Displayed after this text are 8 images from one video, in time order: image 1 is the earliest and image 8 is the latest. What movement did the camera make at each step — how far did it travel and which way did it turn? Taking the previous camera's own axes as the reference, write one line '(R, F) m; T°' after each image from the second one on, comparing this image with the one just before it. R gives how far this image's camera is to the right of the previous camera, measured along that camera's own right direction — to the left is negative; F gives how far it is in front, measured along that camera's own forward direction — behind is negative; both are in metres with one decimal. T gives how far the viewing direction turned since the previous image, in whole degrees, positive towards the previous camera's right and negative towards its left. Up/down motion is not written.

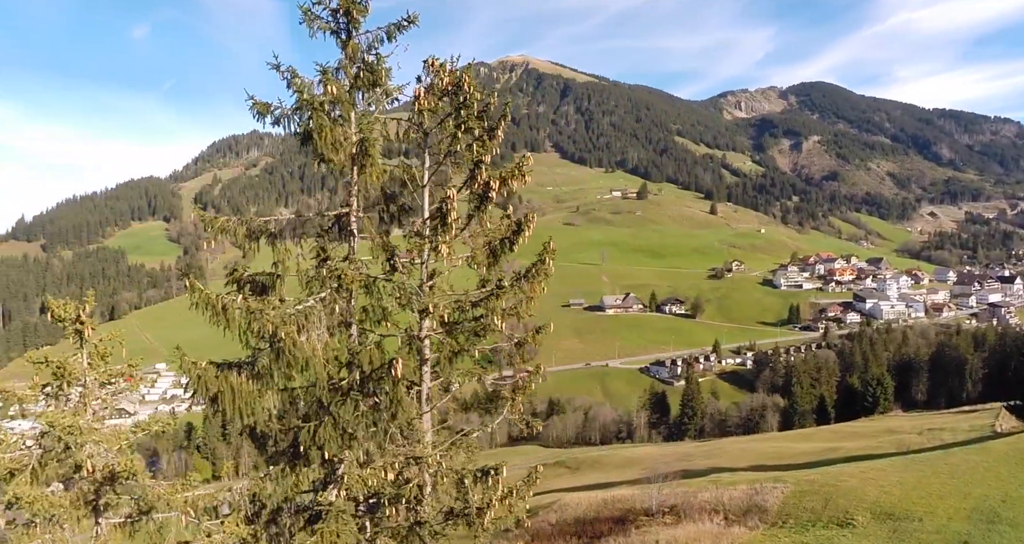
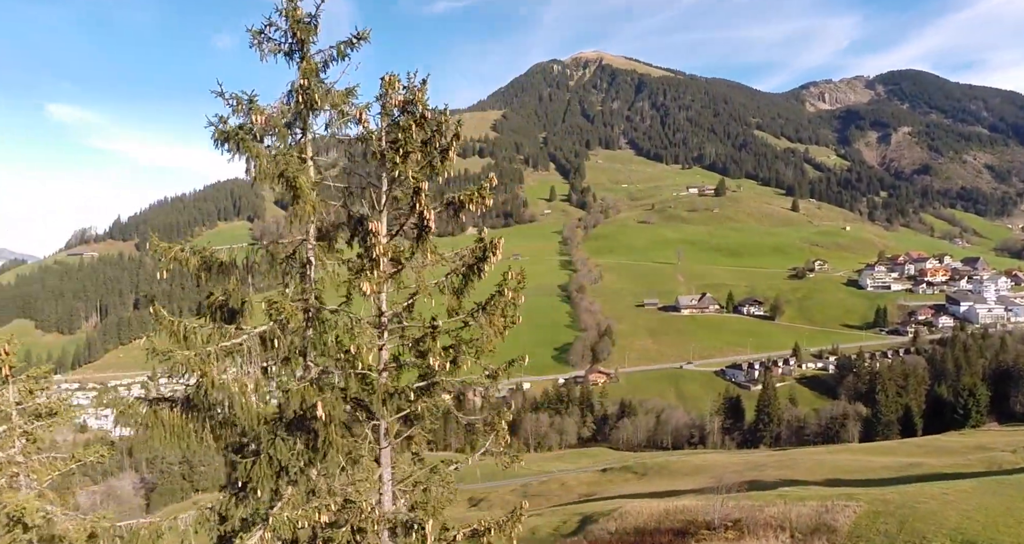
(+2.1, +1.1) m; -7°
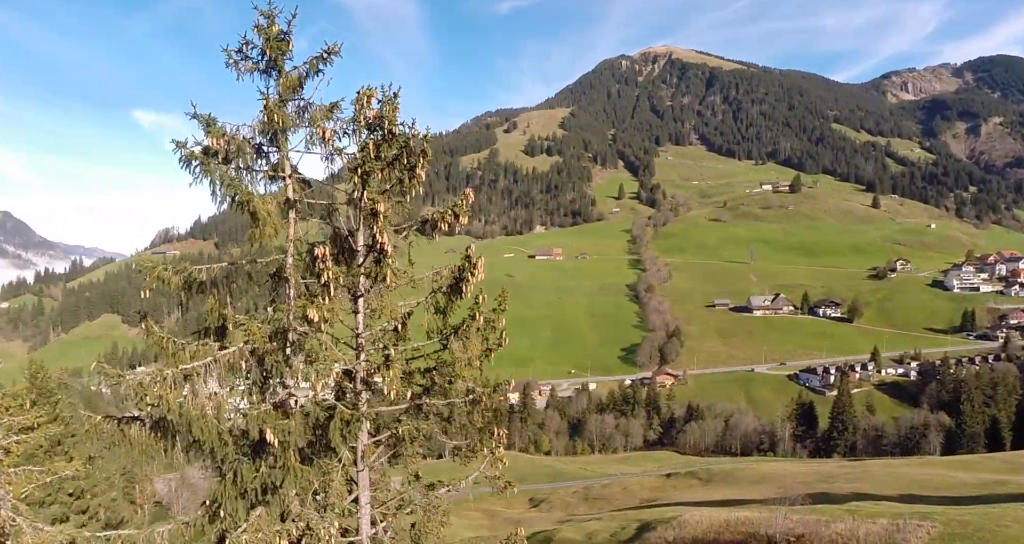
(+1.6, +0.9) m; -6°
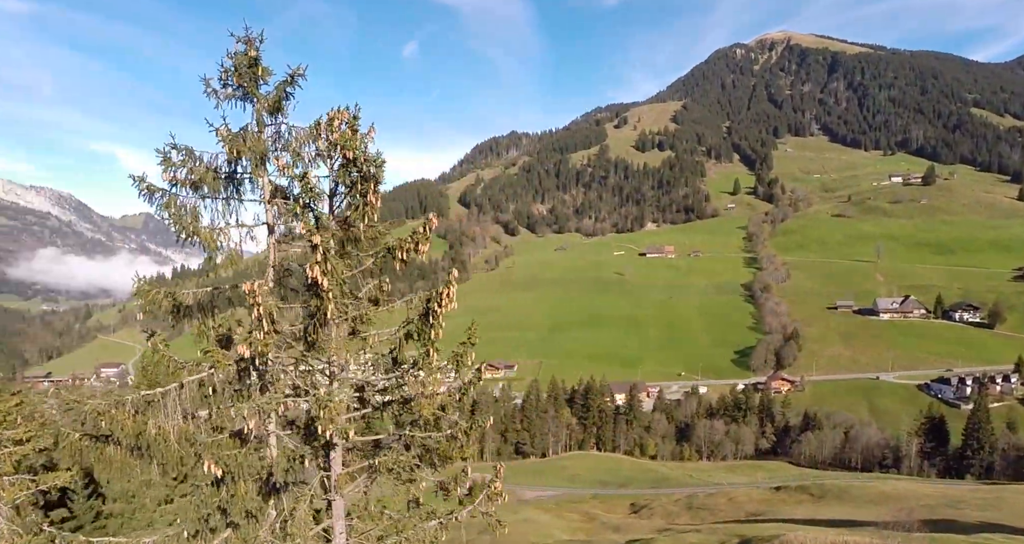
(+2.4, +1.6) m; -9°
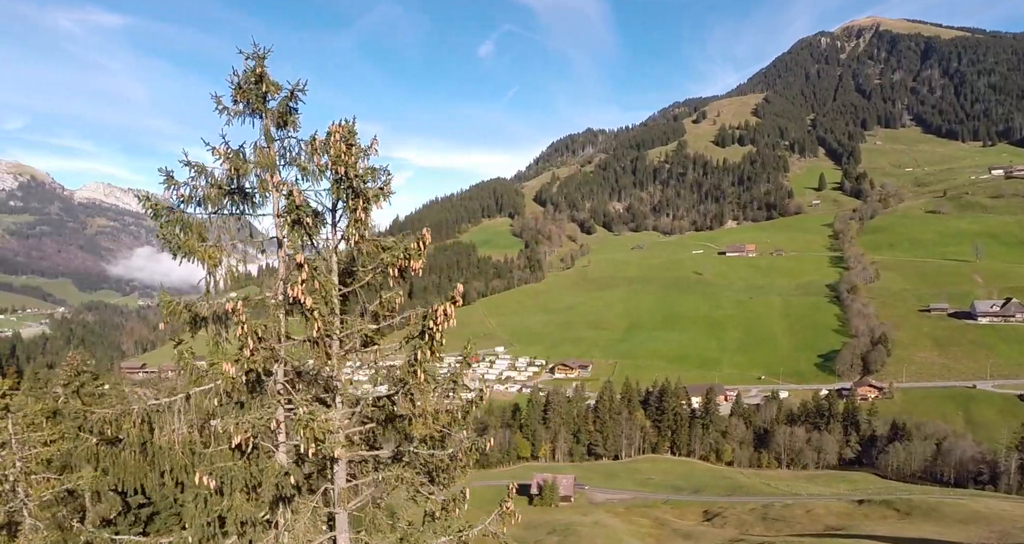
(+1.8, +1.1) m; -6°
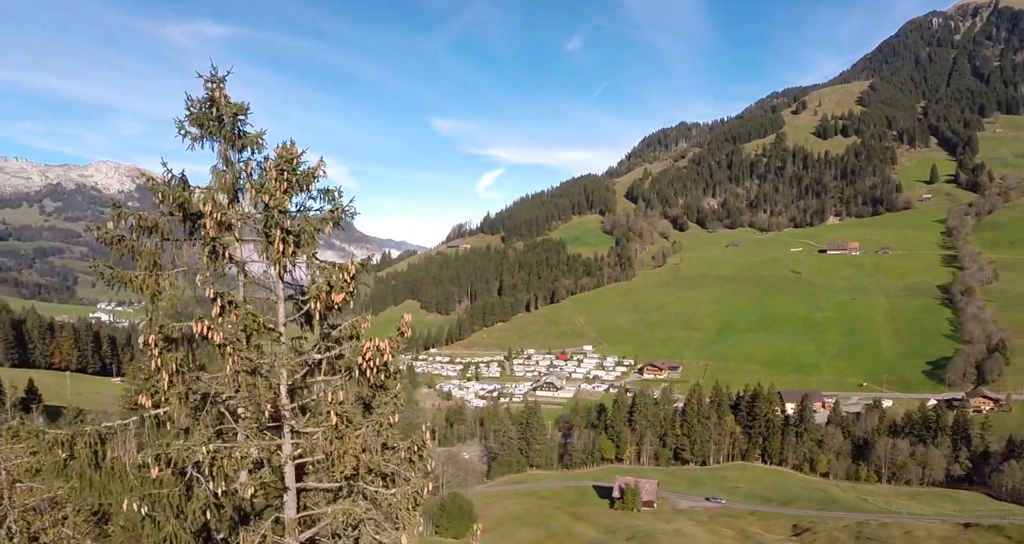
(+2.8, +1.8) m; -8°
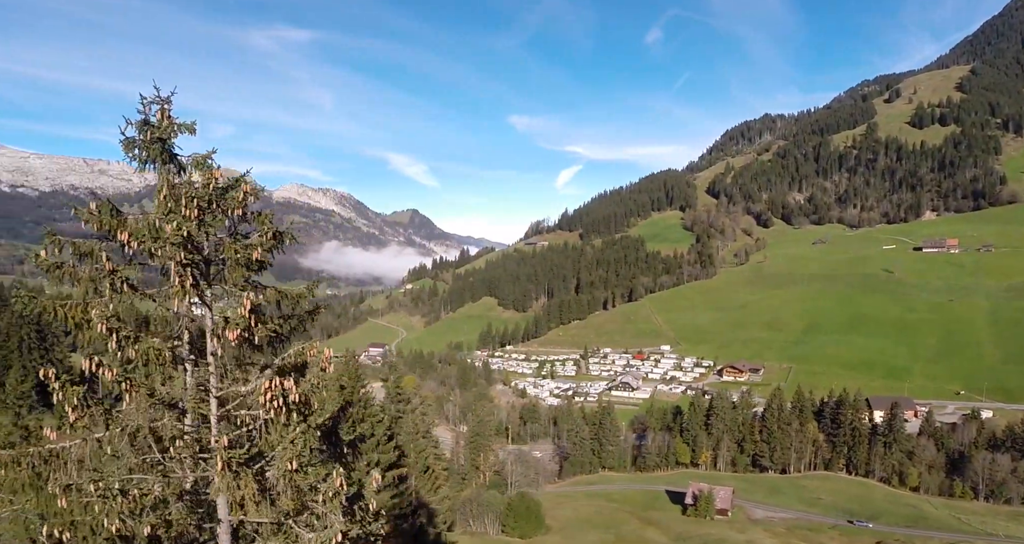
(+2.7, +1.6) m; -7°
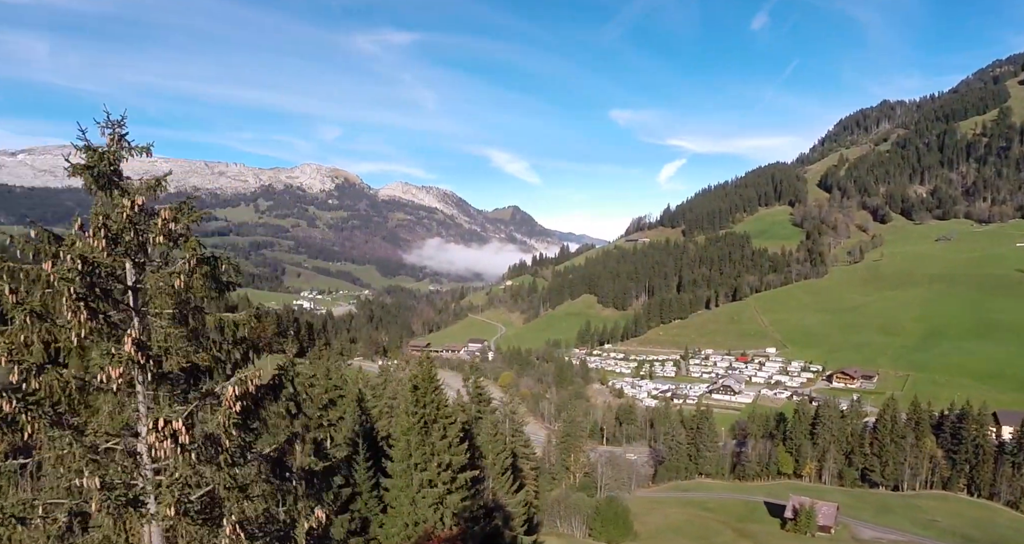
(+3.3, +1.9) m; -9°
